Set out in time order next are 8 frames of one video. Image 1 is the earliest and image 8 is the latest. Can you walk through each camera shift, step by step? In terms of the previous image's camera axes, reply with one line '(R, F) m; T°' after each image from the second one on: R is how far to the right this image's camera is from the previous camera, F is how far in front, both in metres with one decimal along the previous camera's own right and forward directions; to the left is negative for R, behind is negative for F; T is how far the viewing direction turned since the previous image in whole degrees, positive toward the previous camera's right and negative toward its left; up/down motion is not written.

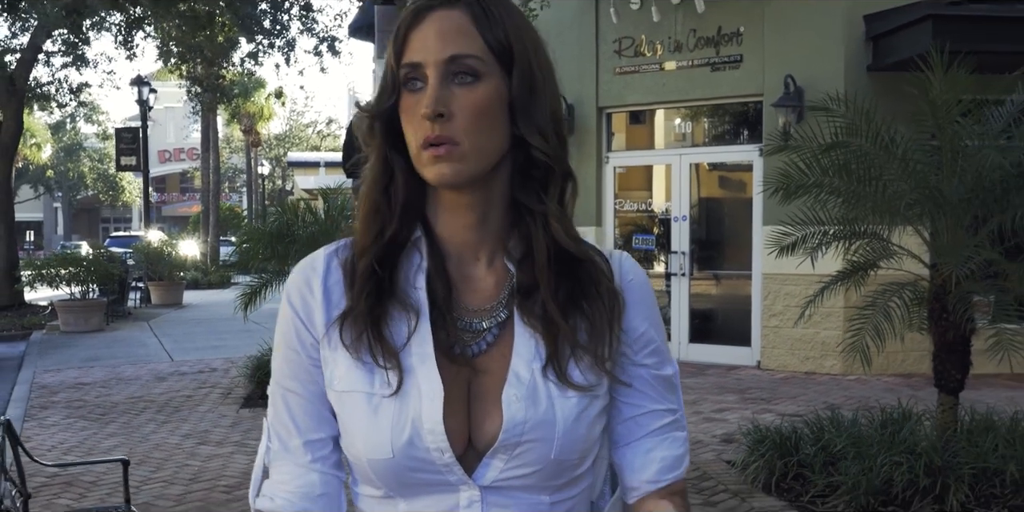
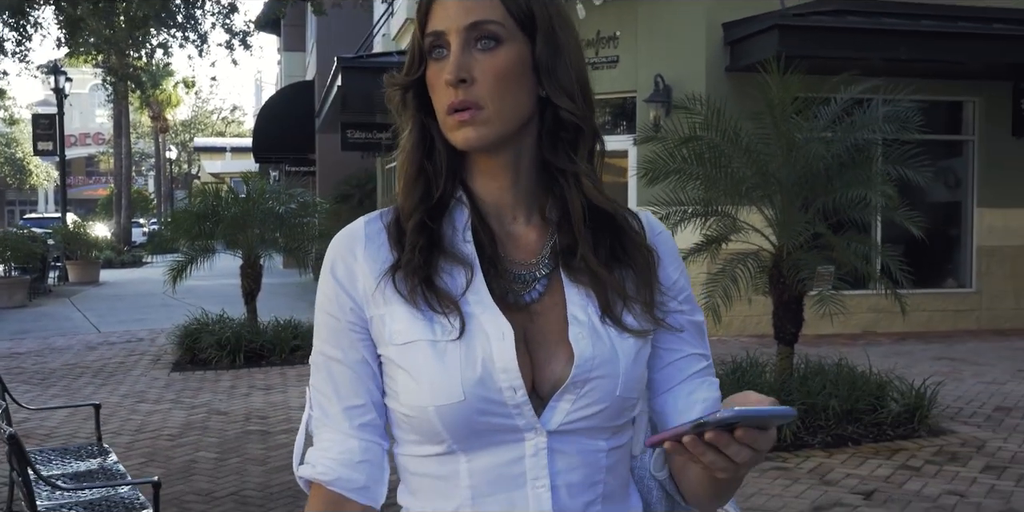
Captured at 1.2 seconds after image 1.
(-0.2, -1.2) m; +6°
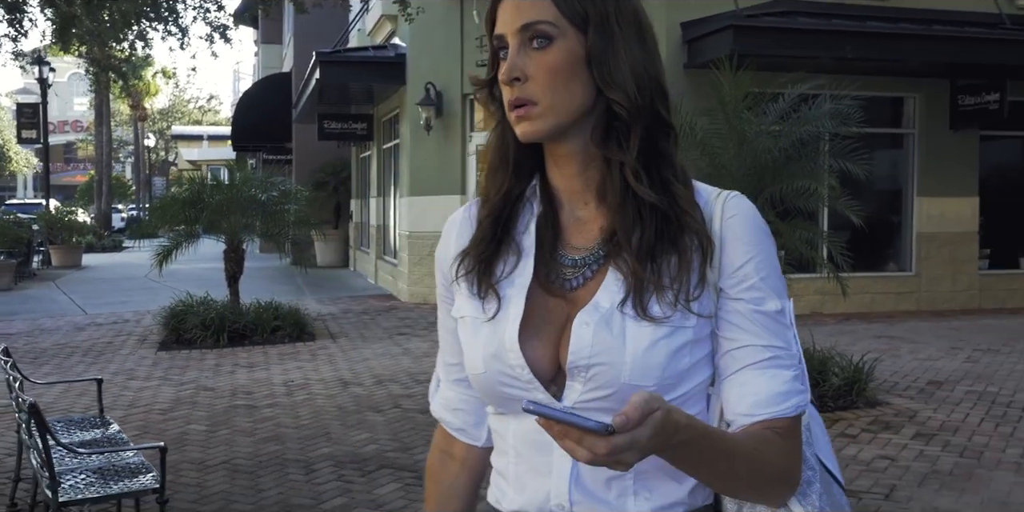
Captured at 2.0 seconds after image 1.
(0.0, -0.6) m; +2°
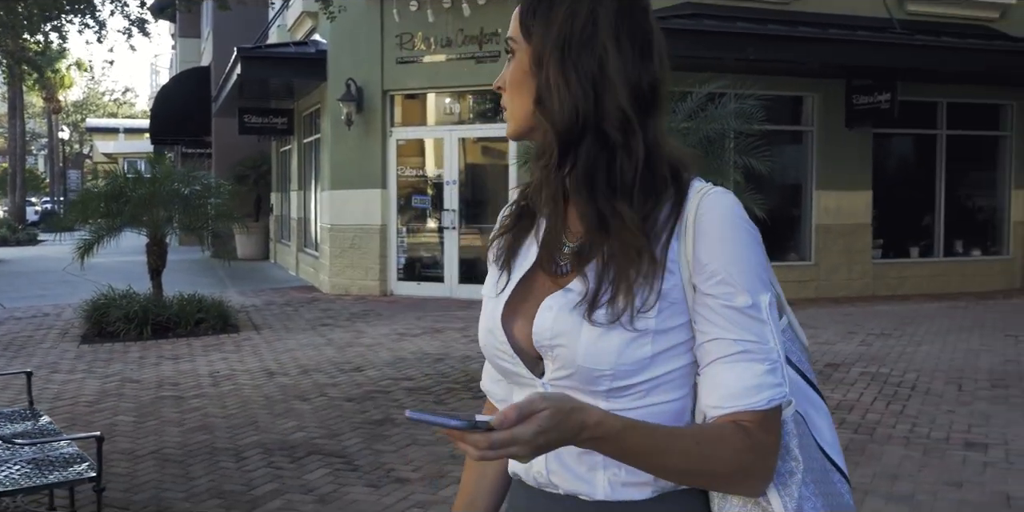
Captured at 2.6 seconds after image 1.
(0.0, -0.4) m; +4°
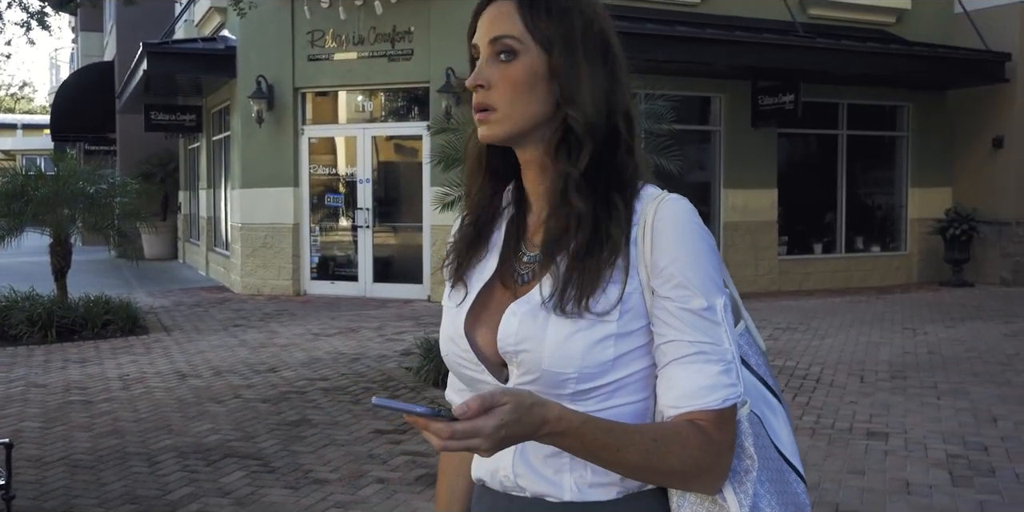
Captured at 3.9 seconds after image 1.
(0.0, 0.0) m; +5°
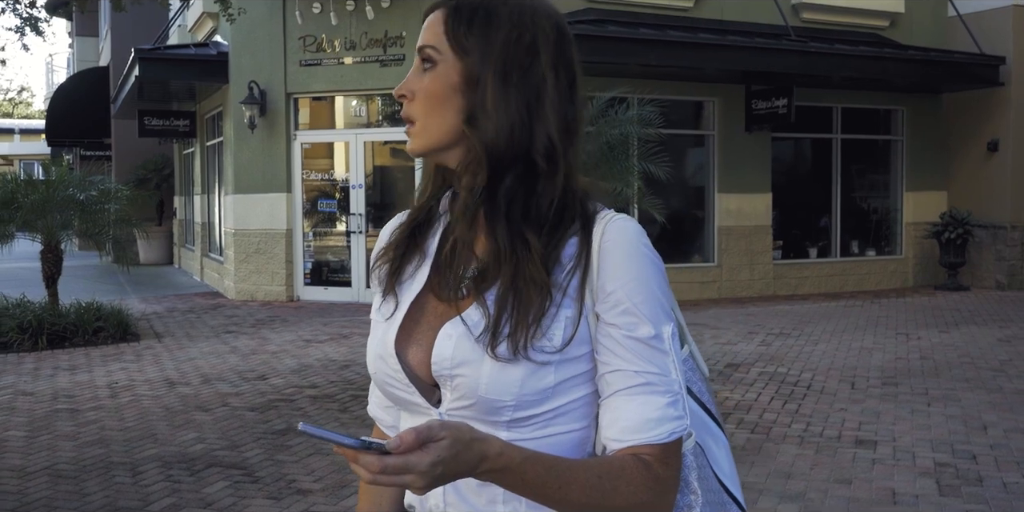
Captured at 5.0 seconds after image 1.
(+0.1, 0.0) m; 0°
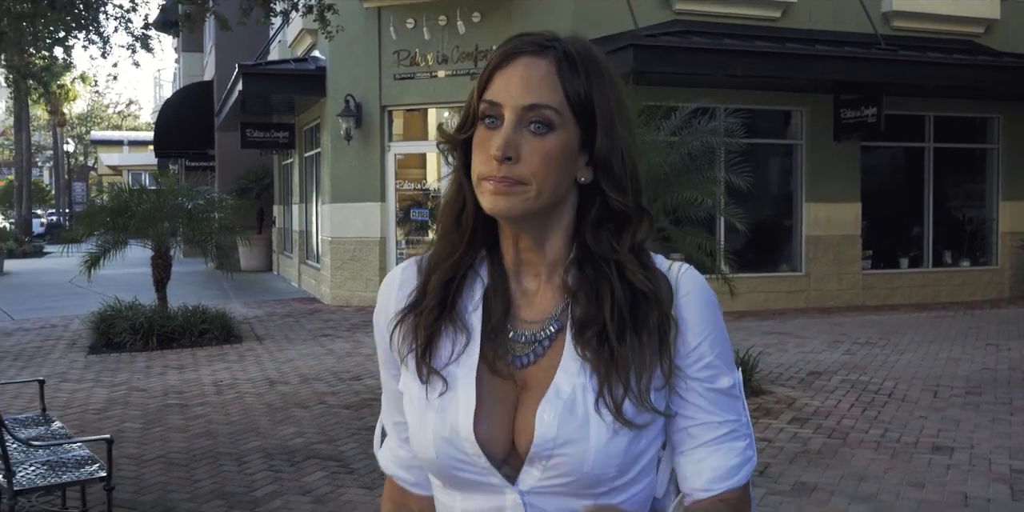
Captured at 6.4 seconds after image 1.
(+0.1, -0.3) m; -5°
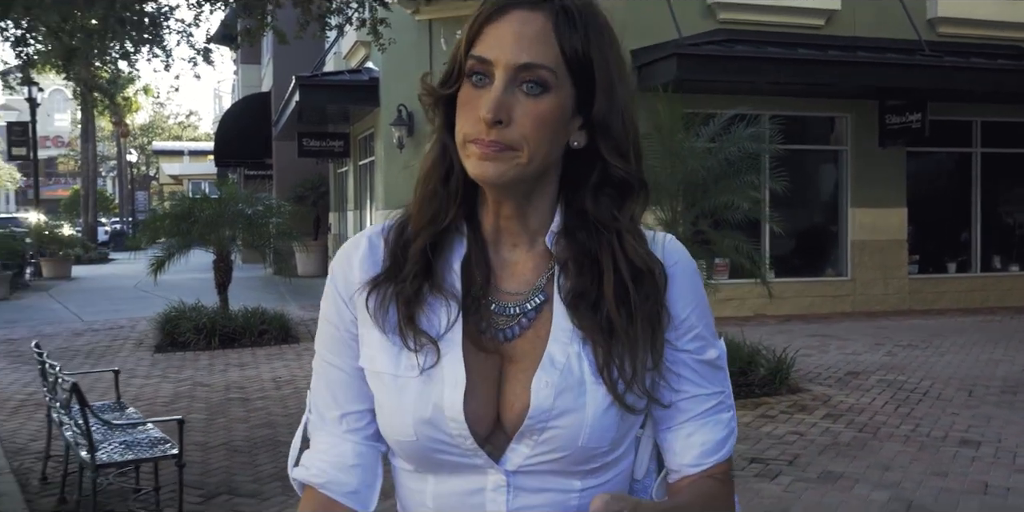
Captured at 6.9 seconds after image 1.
(+0.1, -0.3) m; -3°
